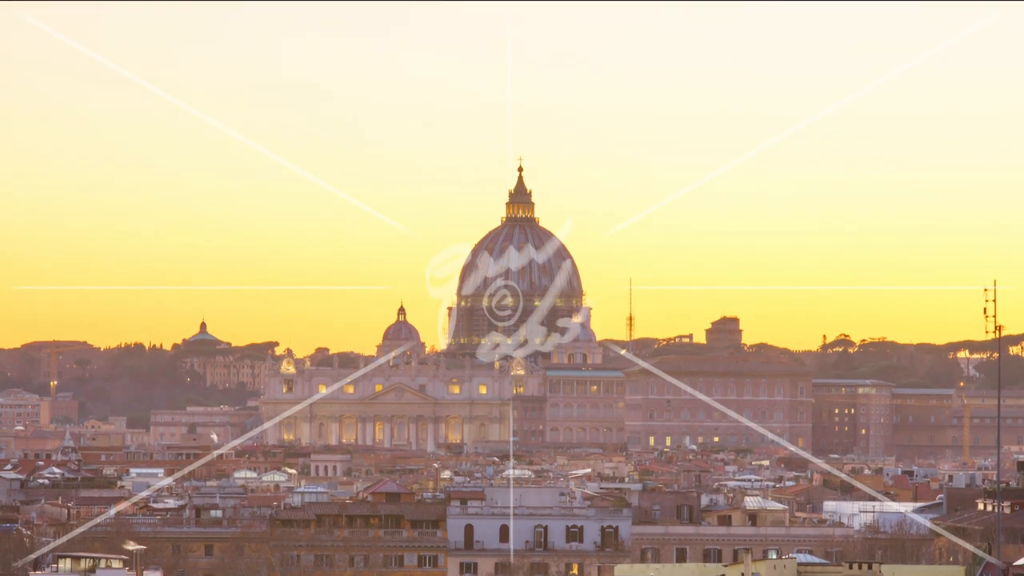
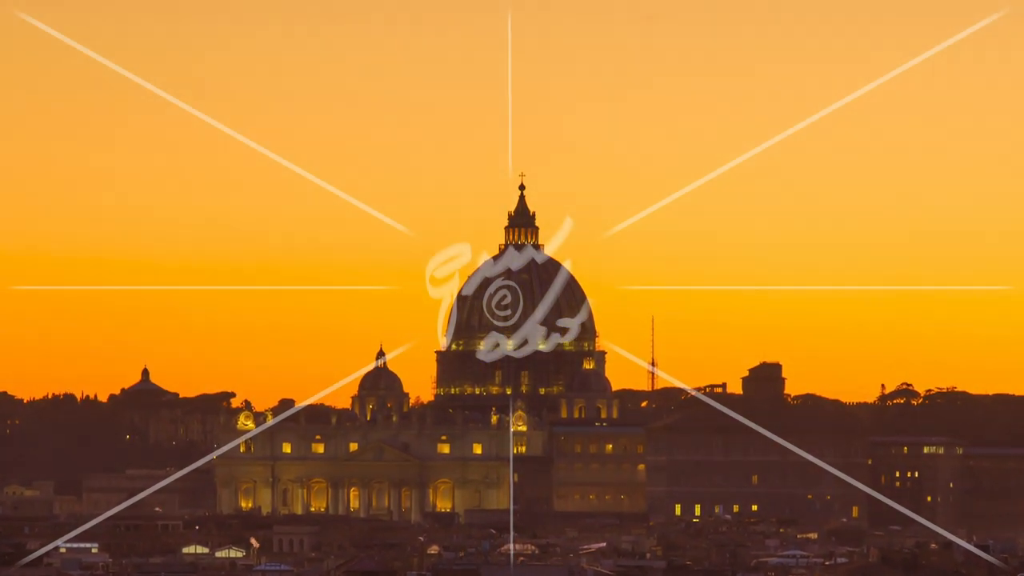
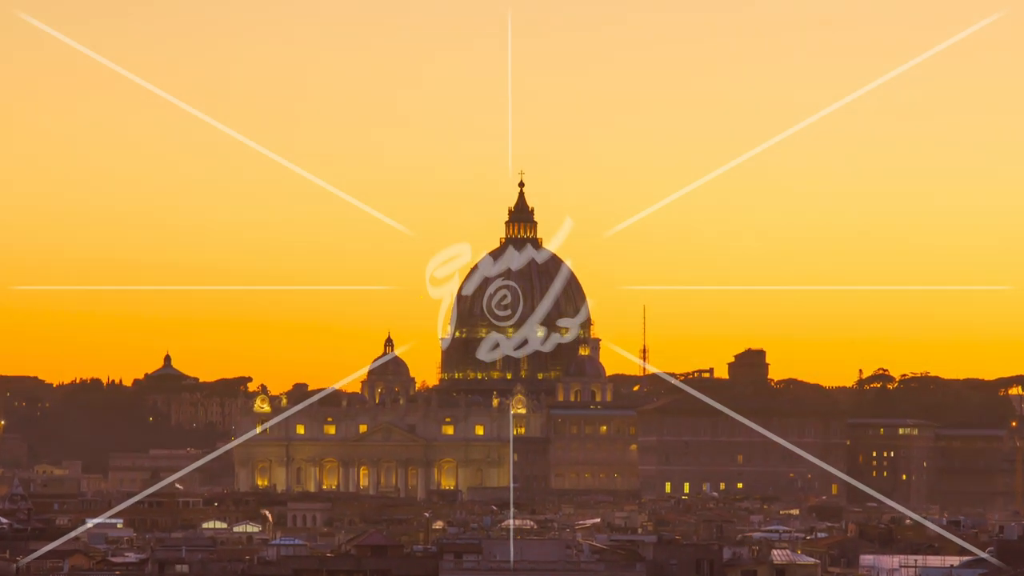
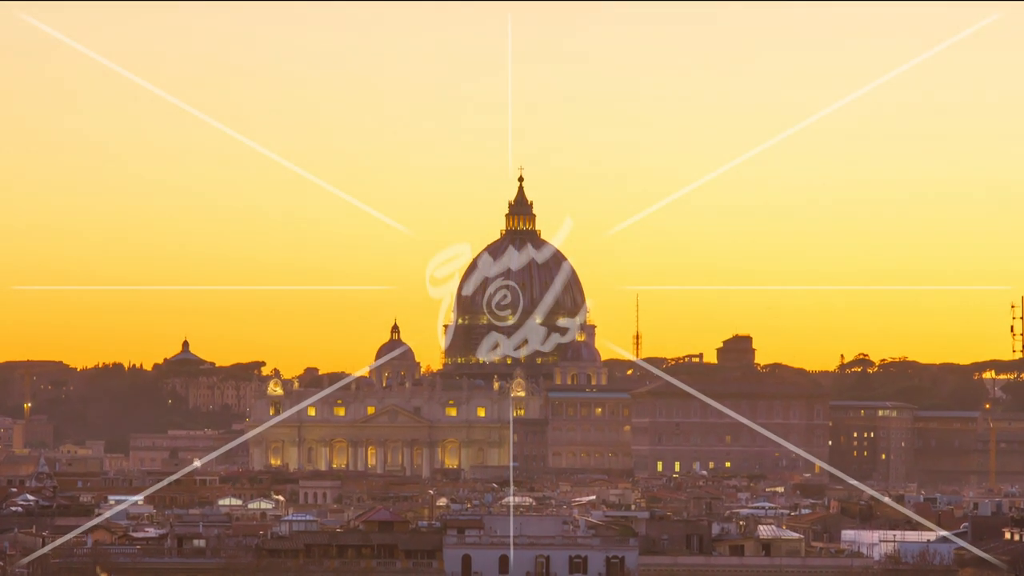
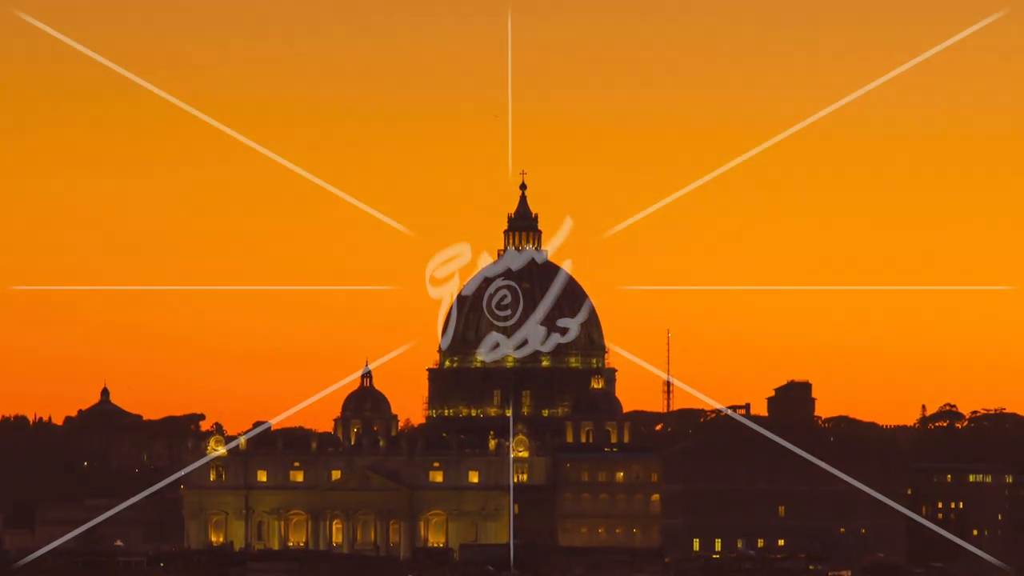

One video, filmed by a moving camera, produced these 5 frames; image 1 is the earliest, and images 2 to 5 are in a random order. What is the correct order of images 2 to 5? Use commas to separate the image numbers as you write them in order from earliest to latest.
4, 3, 2, 5
